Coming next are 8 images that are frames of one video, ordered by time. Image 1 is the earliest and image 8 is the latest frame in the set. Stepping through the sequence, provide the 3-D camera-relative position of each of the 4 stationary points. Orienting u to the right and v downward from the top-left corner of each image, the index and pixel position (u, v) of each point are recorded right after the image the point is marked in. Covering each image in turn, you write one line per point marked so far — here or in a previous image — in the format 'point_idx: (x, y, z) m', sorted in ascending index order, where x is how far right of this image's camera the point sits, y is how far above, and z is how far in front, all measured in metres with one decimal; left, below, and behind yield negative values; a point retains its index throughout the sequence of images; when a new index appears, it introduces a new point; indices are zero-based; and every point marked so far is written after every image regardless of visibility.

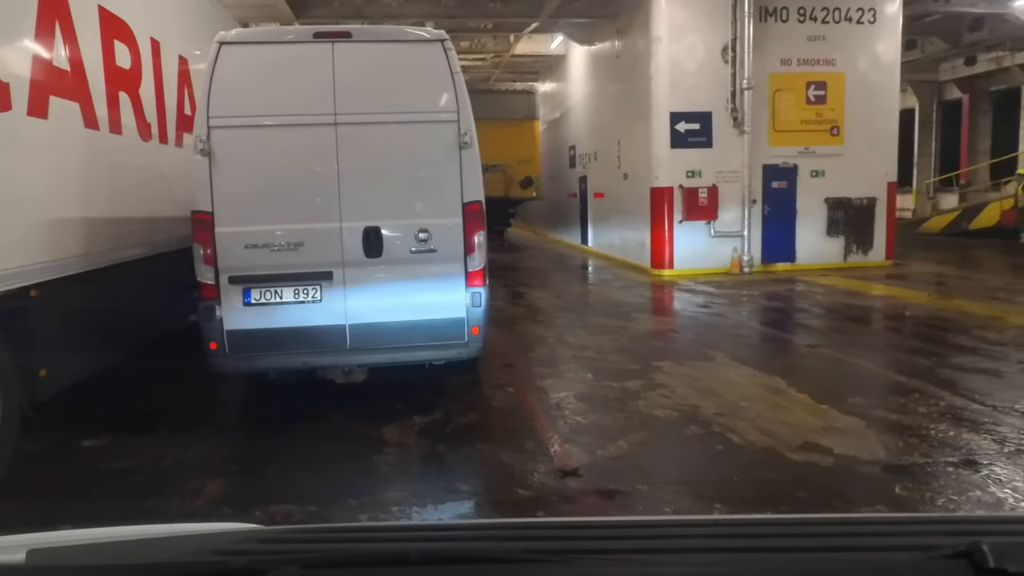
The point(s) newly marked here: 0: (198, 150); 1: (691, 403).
0: (-2.0, +0.9, +4.8) m
1: (+1.2, -0.8, +5.2) m
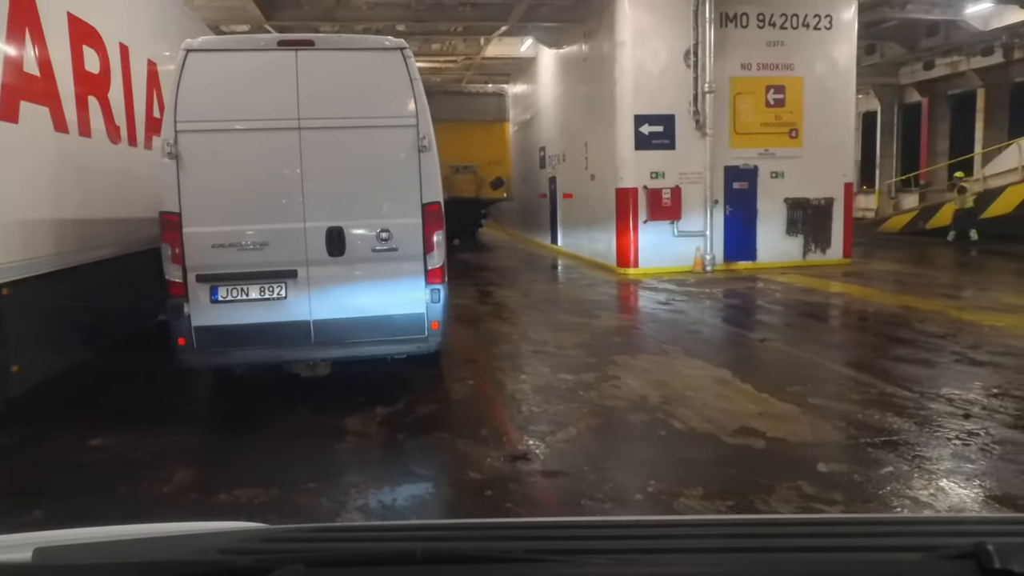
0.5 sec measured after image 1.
0: (-2.3, +0.9, +5.0) m
1: (+0.9, -0.8, +5.5) m
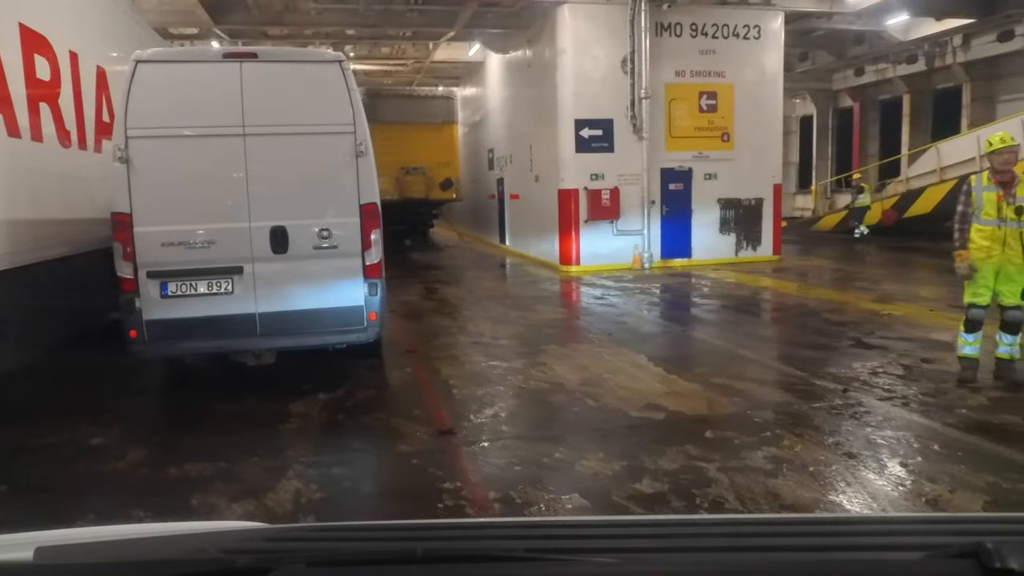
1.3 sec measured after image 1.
0: (-2.8, +0.9, +5.3) m
1: (+0.4, -0.7, +6.0) m
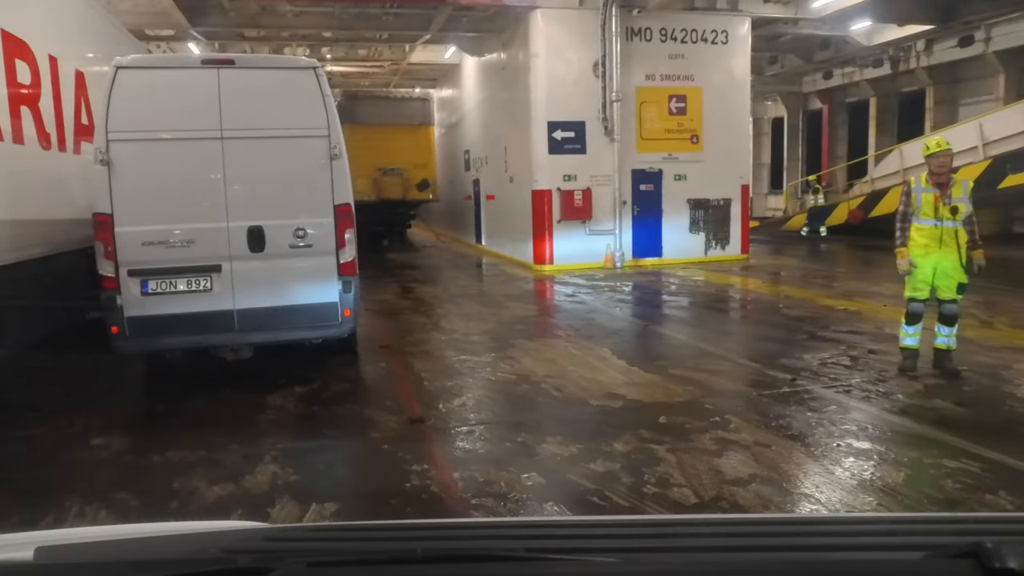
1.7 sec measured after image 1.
0: (-3.0, +0.9, +5.5) m
1: (+0.1, -0.7, +6.3) m
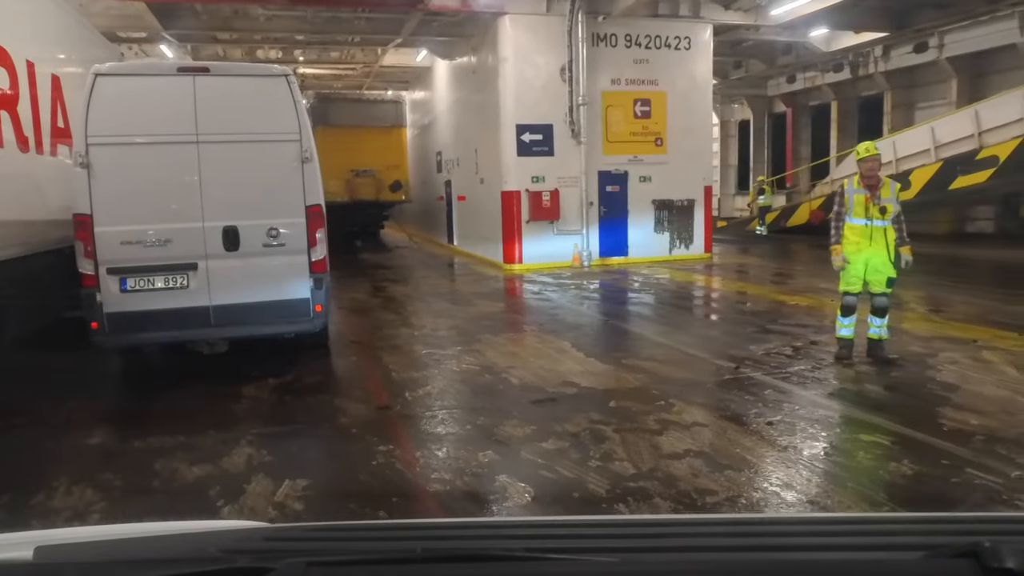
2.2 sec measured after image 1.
0: (-3.3, +1.0, +5.8) m
1: (-0.2, -0.7, +6.7) m
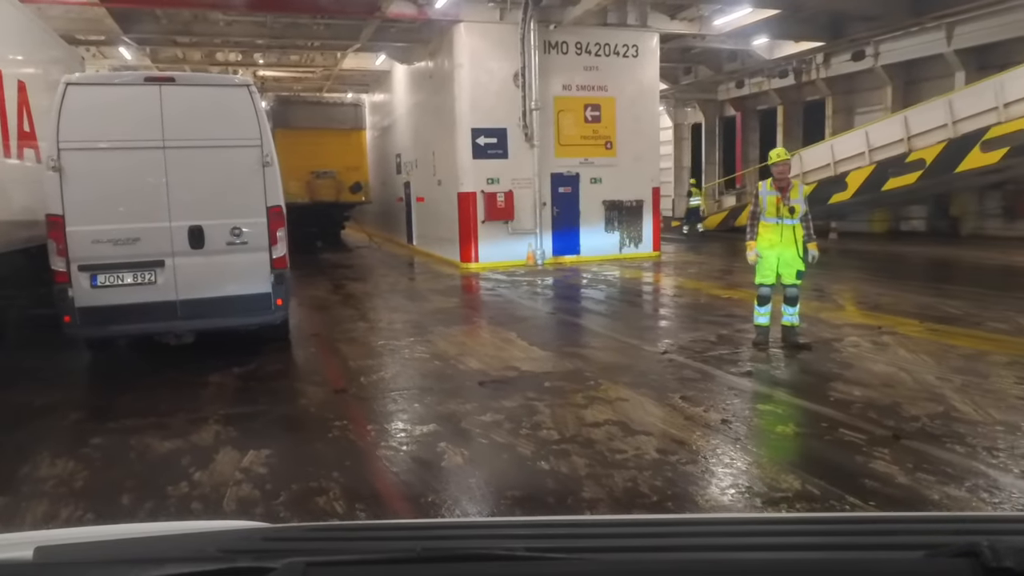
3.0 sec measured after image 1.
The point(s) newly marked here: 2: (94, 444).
0: (-3.8, +1.0, +6.2) m
1: (-0.7, -0.6, +7.2) m
2: (-2.7, -1.0, +4.9) m
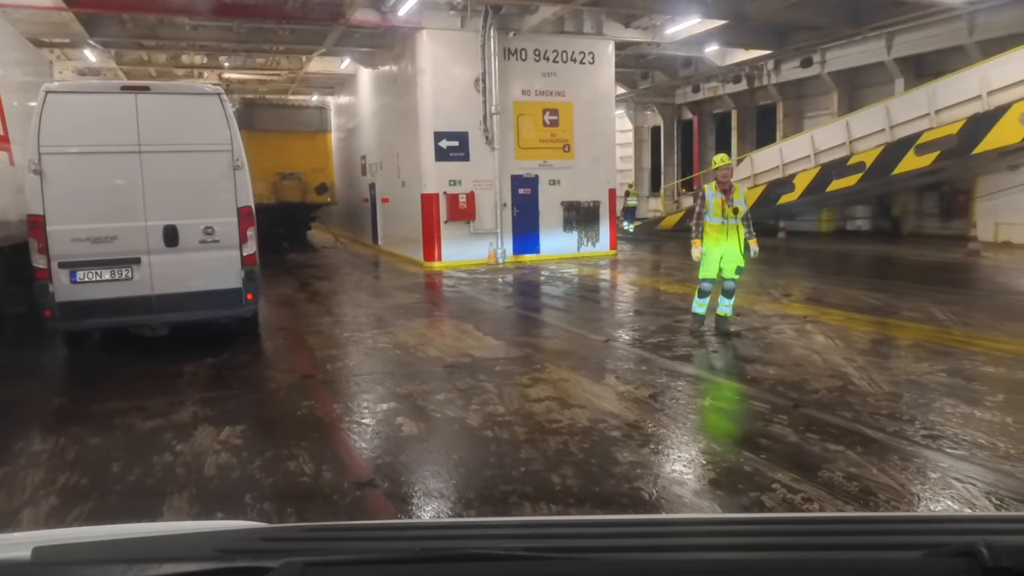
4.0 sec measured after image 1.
0: (-4.2, +1.0, +6.6) m
1: (-1.1, -0.5, +7.7) m
2: (-3.0, -1.0, +5.3) m
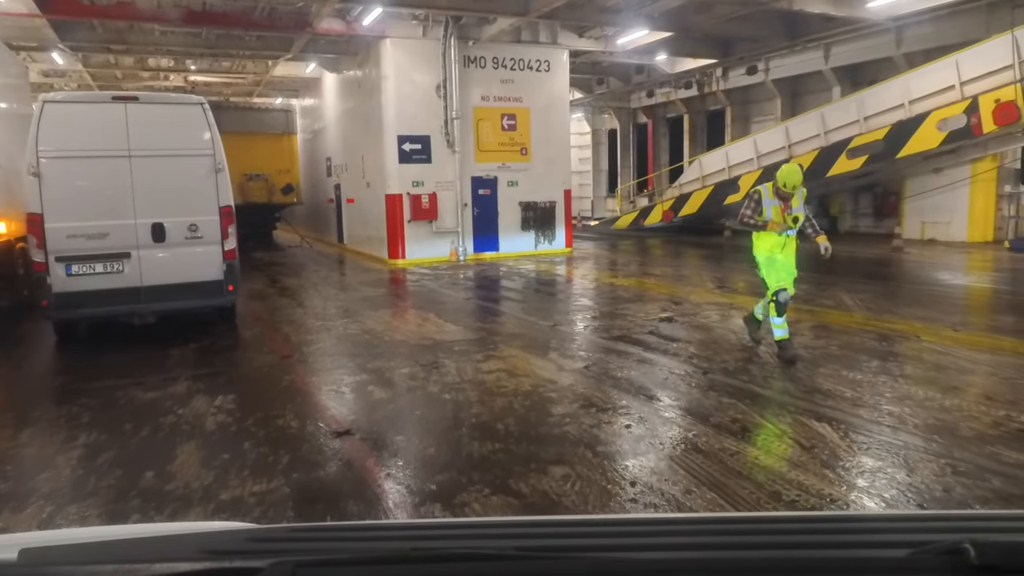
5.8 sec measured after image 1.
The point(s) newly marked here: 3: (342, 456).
0: (-4.6, +1.1, +7.3) m
1: (-1.6, -0.4, +8.6) m
2: (-3.4, -0.9, +6.1) m
3: (-1.0, -1.0, +4.5) m
